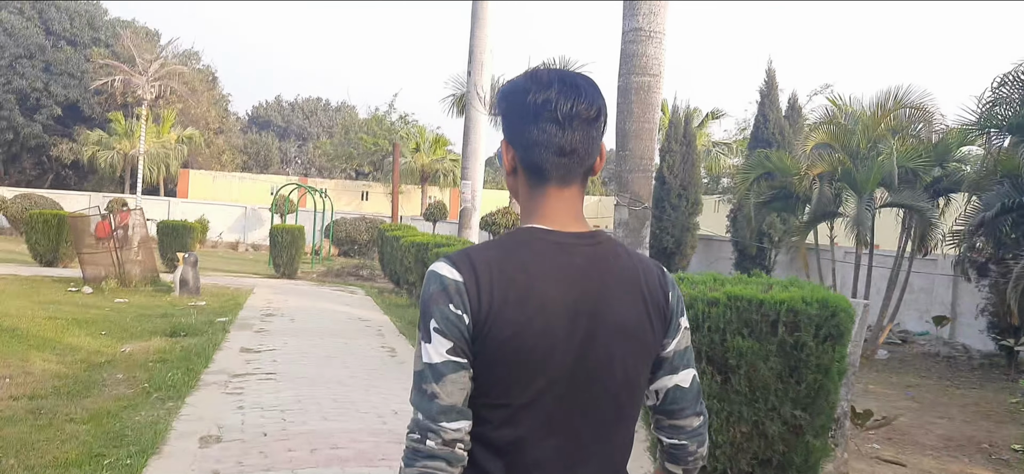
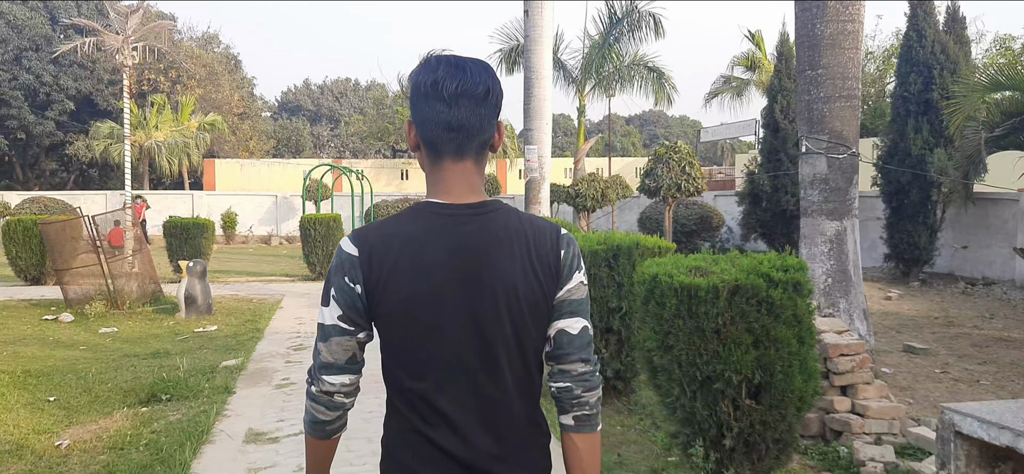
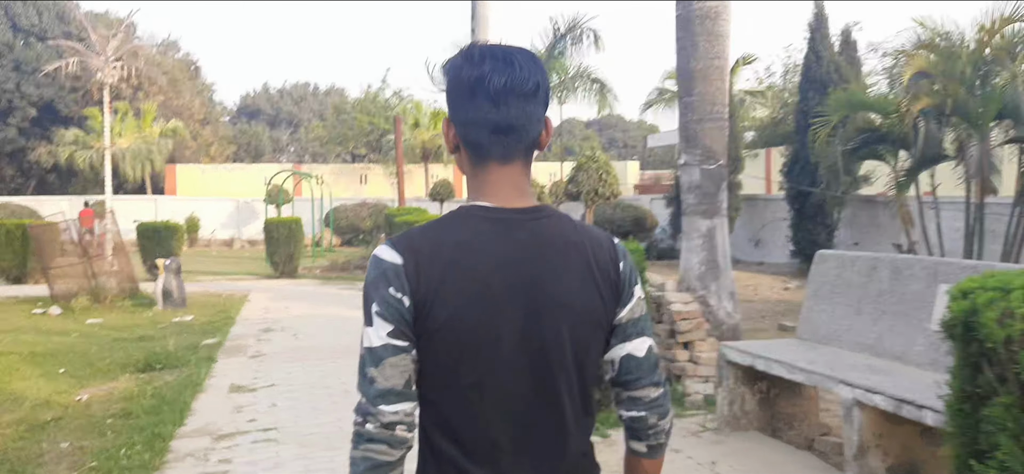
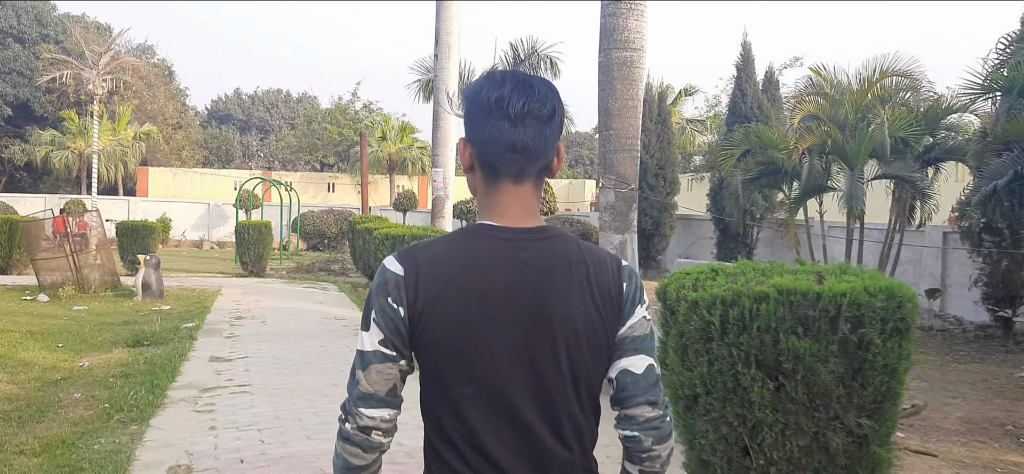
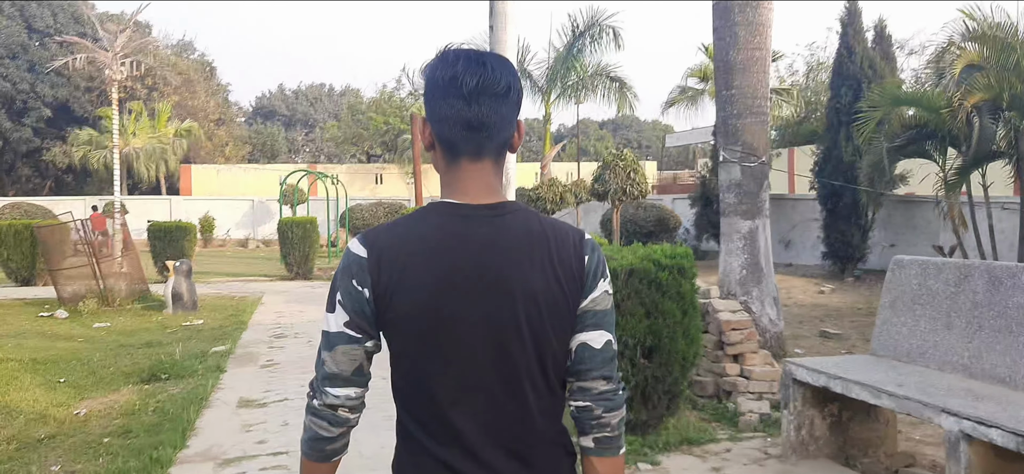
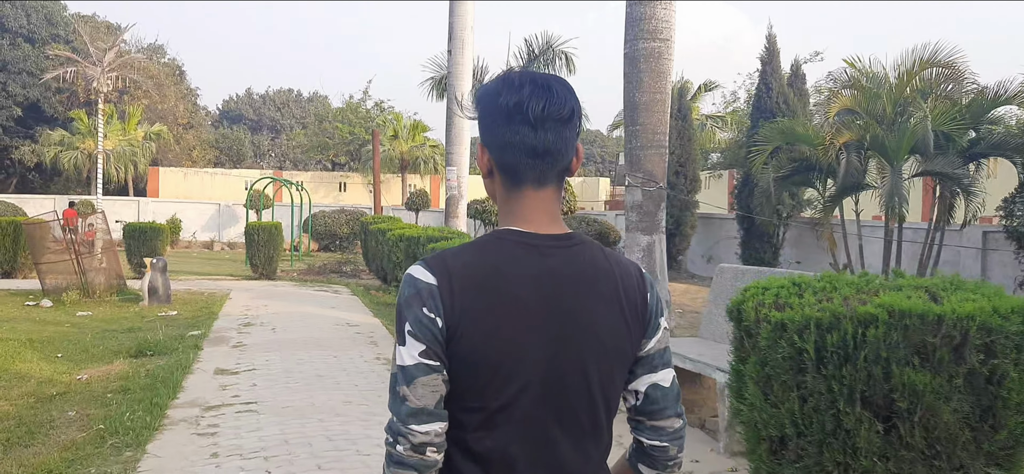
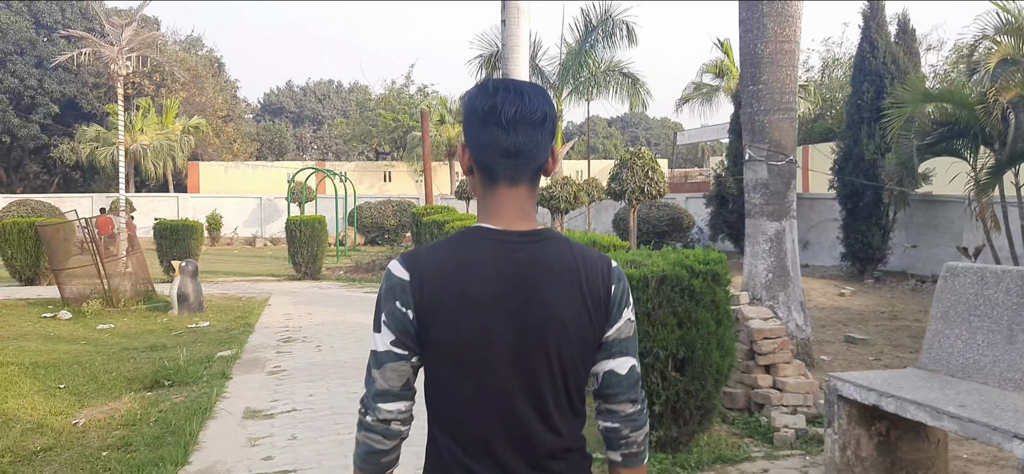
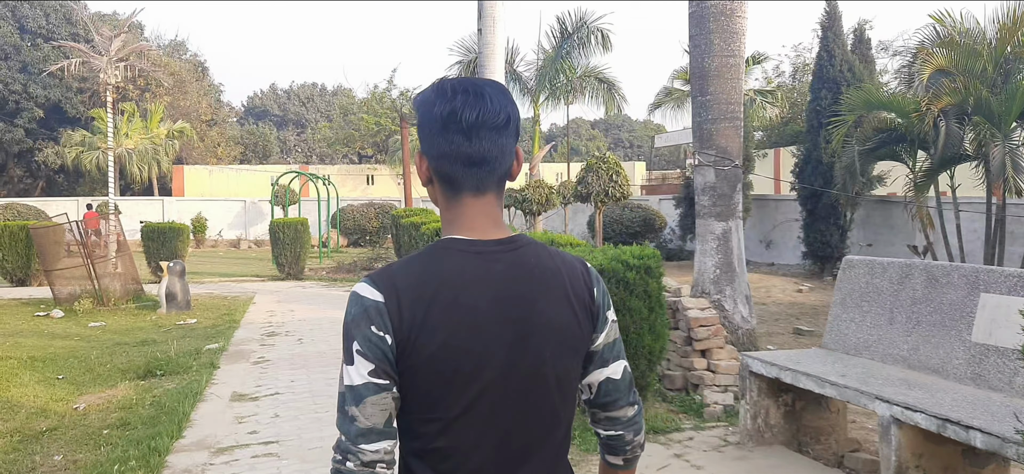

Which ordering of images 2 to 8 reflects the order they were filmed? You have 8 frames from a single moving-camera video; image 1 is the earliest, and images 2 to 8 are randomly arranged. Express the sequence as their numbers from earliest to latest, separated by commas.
4, 6, 3, 8, 5, 7, 2
